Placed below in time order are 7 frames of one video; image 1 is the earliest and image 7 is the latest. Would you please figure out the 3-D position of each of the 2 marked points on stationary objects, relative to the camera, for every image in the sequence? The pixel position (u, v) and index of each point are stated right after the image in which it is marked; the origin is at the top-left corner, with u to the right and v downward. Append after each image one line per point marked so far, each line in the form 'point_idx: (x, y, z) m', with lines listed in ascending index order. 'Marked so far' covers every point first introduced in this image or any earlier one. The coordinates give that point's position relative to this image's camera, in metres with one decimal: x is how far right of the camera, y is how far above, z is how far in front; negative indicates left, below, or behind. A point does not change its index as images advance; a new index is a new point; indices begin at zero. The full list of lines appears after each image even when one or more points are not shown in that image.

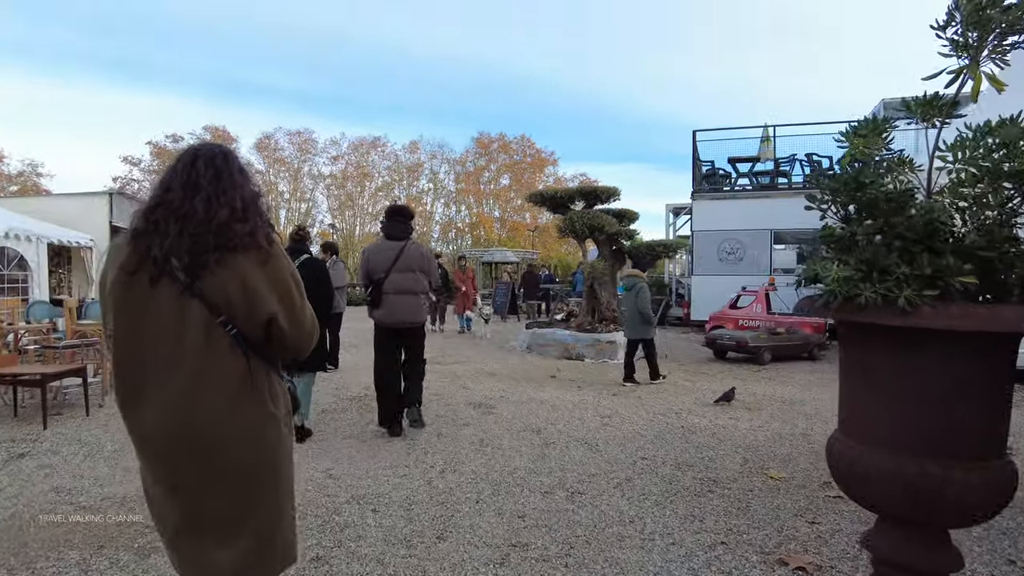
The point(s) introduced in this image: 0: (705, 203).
0: (+4.2, +1.9, +14.4) m
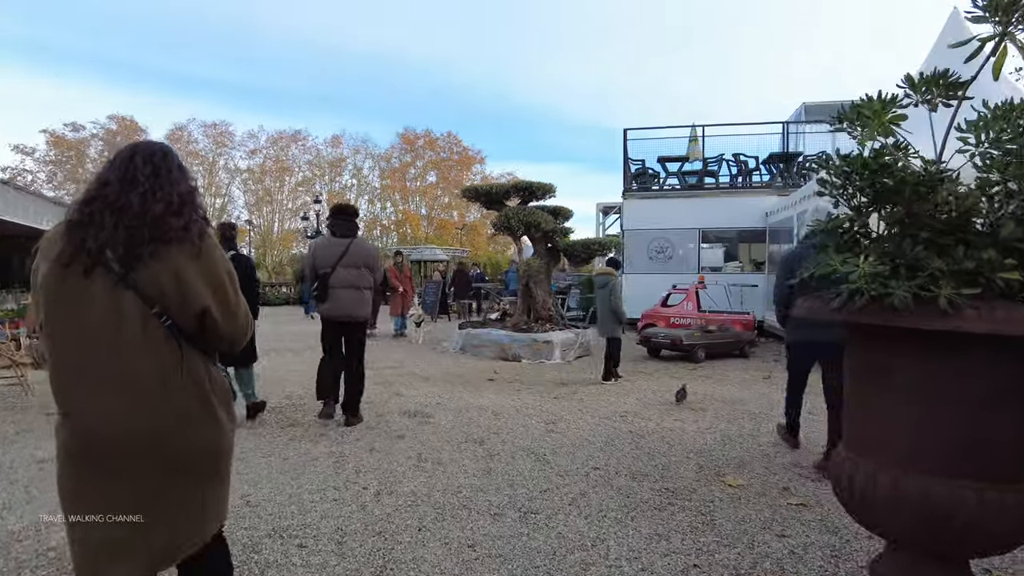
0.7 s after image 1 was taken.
0: (+2.7, +1.9, +14.4) m
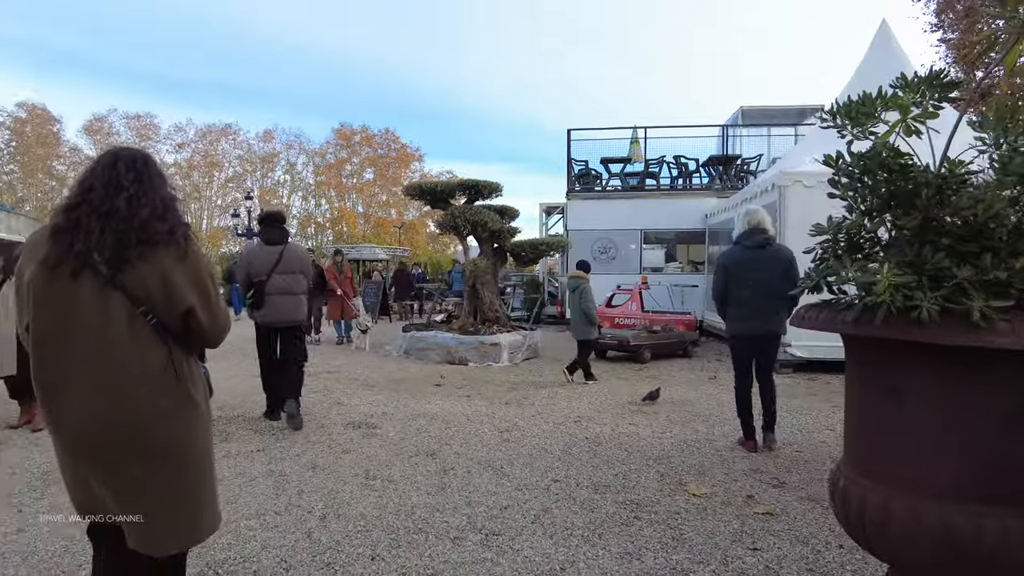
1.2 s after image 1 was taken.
0: (+1.5, +1.9, +14.4) m
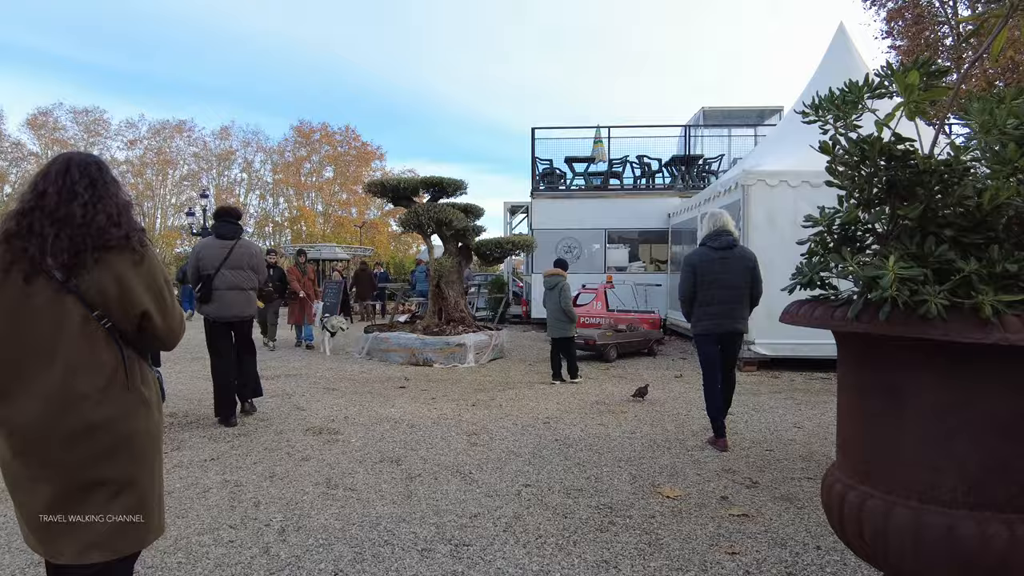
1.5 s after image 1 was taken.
0: (+0.7, +1.9, +14.3) m
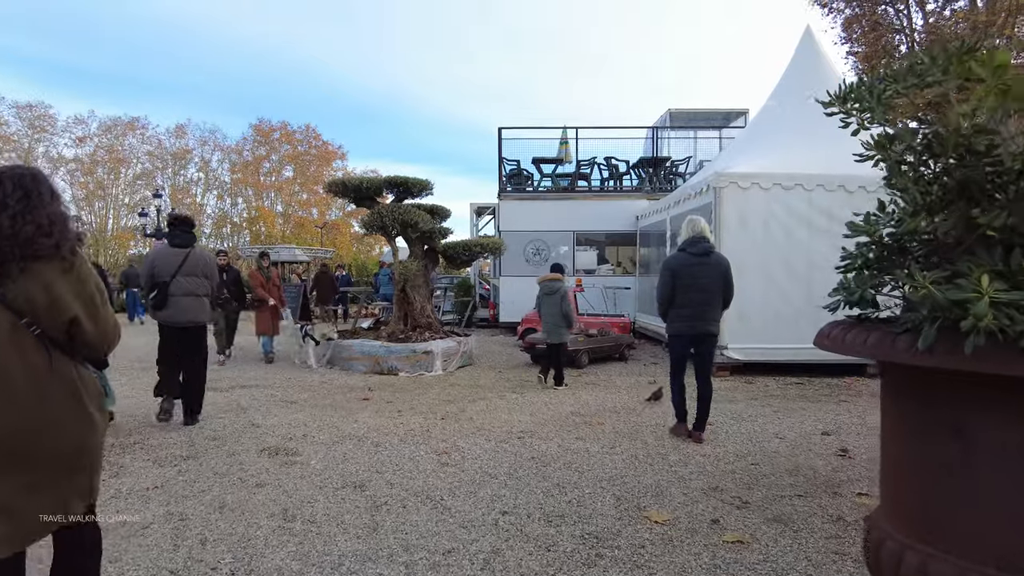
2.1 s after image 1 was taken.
0: (0.0, +1.8, +14.0) m
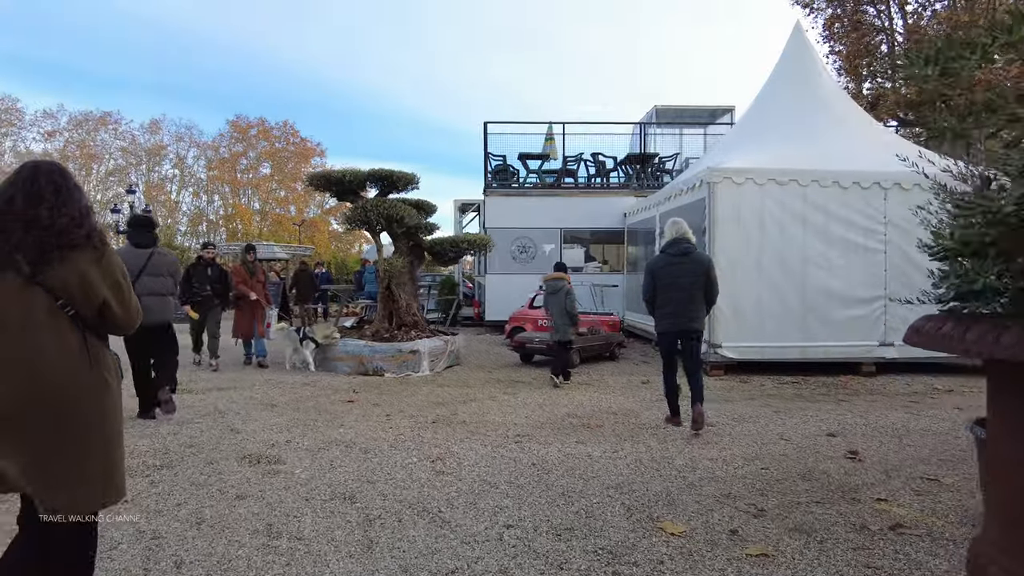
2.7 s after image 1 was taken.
0: (-0.3, +1.9, +13.7) m
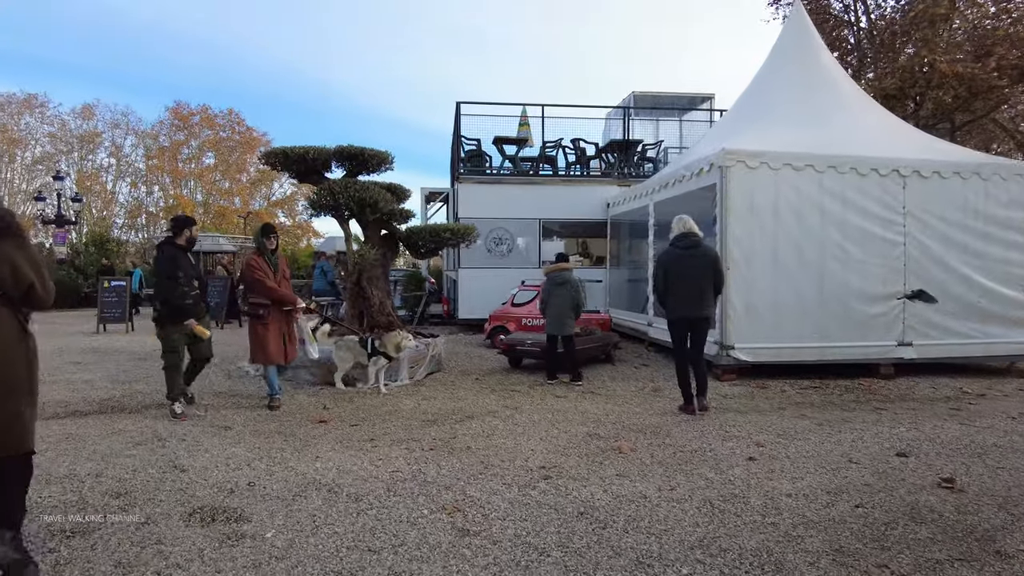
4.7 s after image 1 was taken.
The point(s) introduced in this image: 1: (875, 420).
0: (-0.8, +2.0, +12.7) m
1: (+3.2, -1.1, +5.7) m
